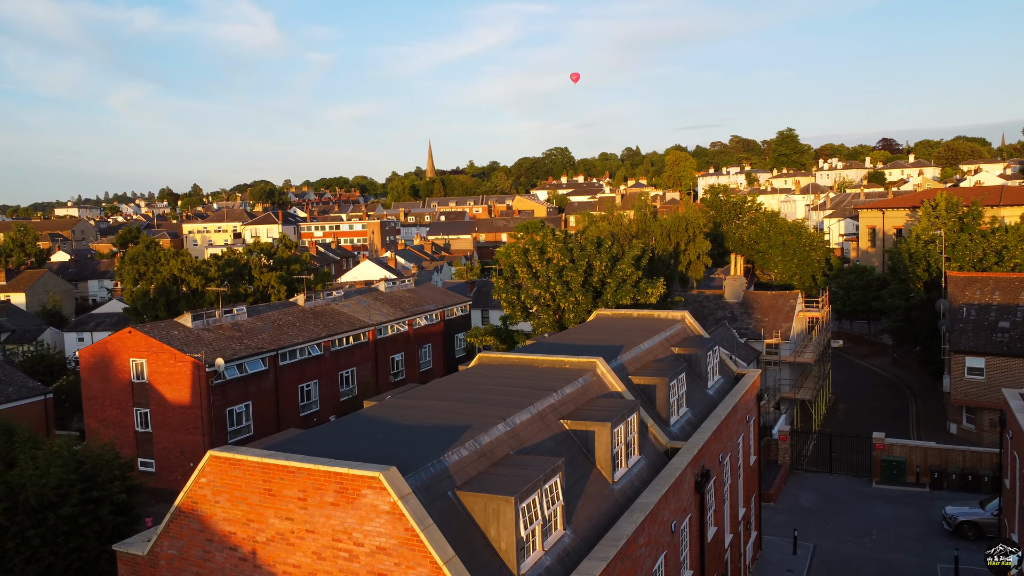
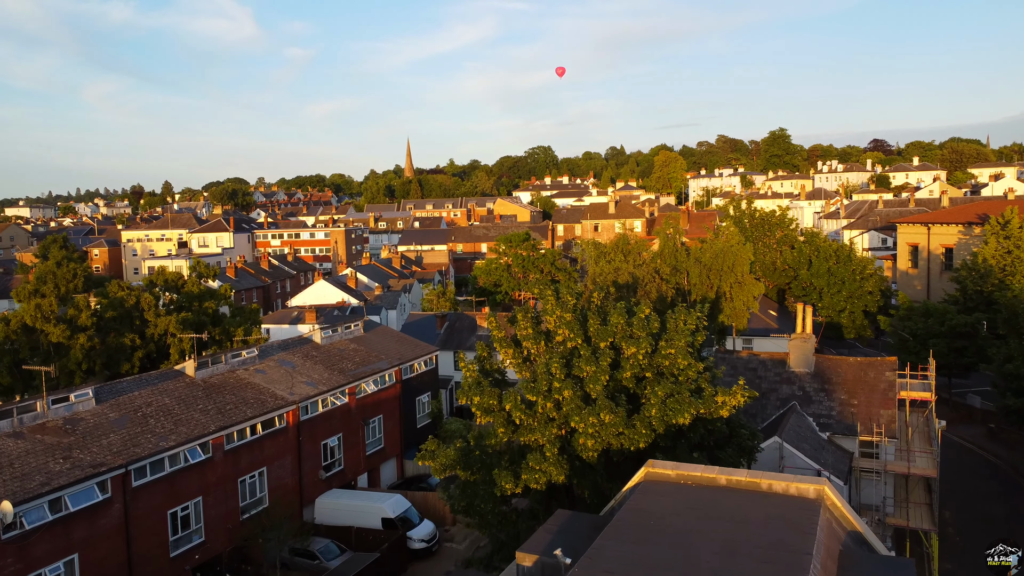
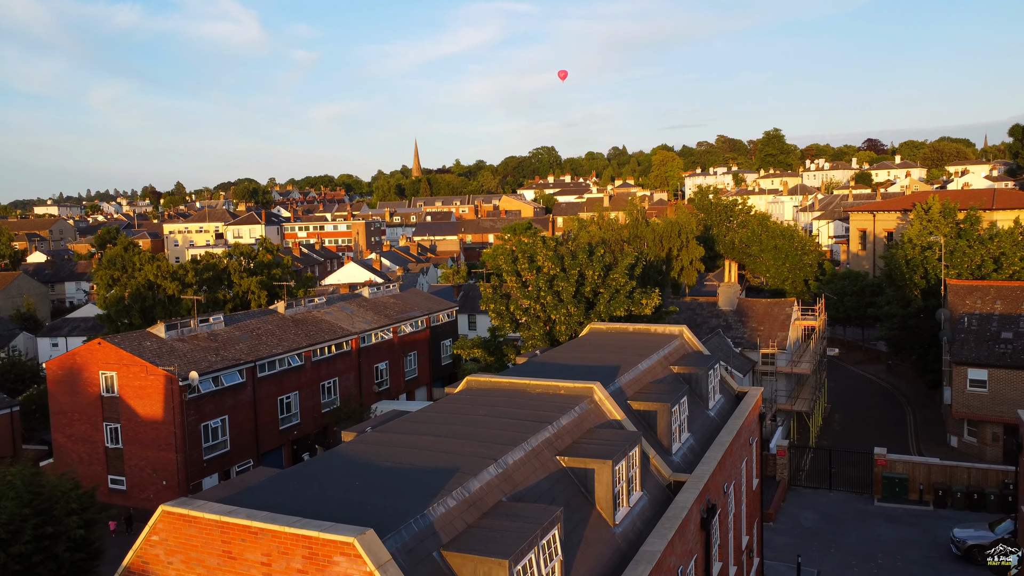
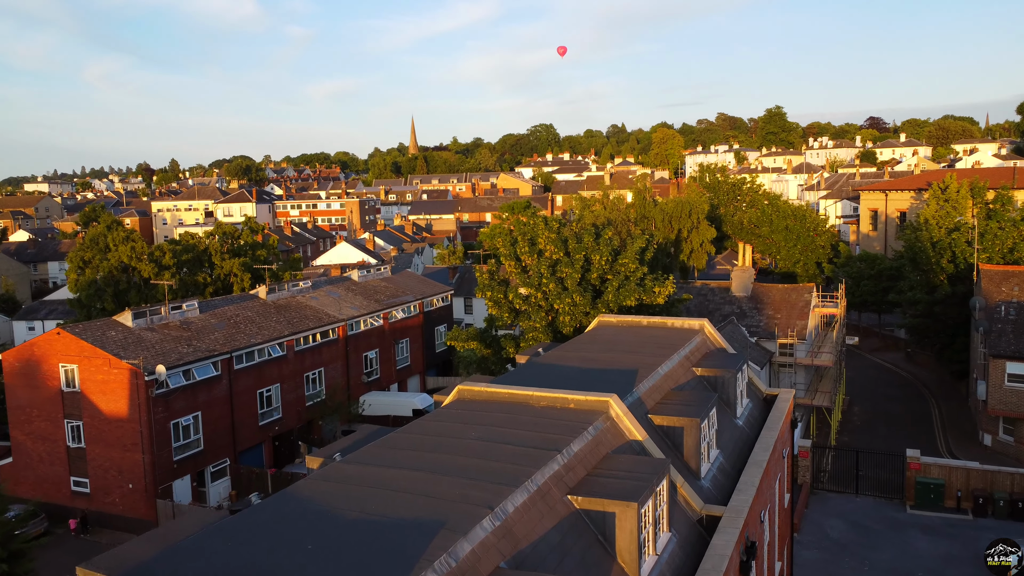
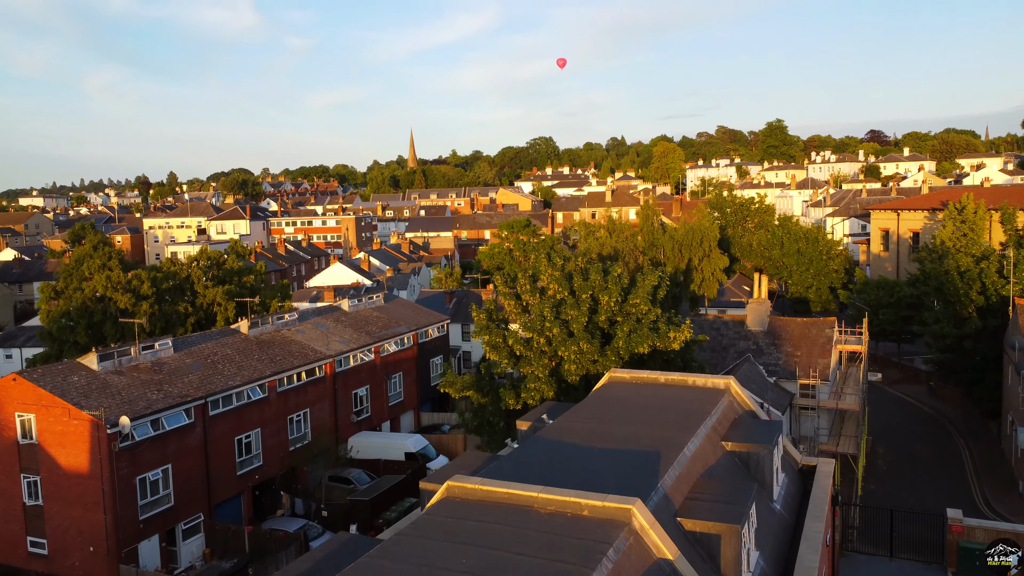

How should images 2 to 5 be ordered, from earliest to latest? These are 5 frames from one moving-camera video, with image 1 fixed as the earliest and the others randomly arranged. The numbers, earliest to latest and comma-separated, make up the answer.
3, 4, 5, 2
